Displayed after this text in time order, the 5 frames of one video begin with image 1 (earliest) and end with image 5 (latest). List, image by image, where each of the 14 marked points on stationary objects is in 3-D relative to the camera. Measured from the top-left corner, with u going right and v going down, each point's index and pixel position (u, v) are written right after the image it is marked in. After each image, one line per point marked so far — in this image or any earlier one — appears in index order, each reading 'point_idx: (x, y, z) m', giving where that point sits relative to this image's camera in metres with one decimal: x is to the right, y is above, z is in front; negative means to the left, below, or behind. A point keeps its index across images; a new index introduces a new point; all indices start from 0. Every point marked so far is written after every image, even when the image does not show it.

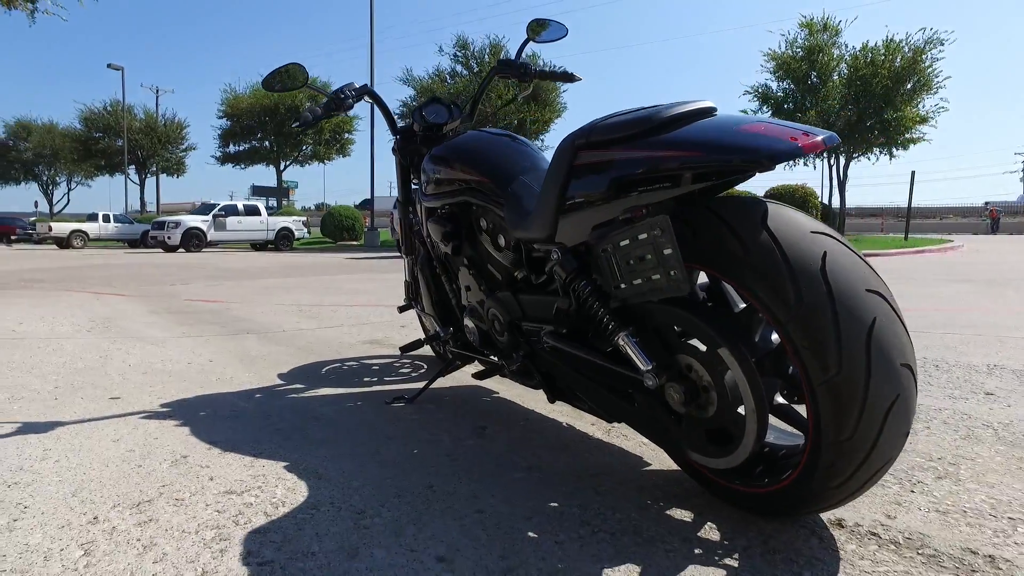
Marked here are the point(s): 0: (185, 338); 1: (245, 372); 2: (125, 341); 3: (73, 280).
0: (-2.5, -0.4, +4.9) m
1: (-1.5, -0.5, +3.7) m
2: (-2.8, -0.4, +4.6) m
3: (-8.8, +0.3, +13.1) m
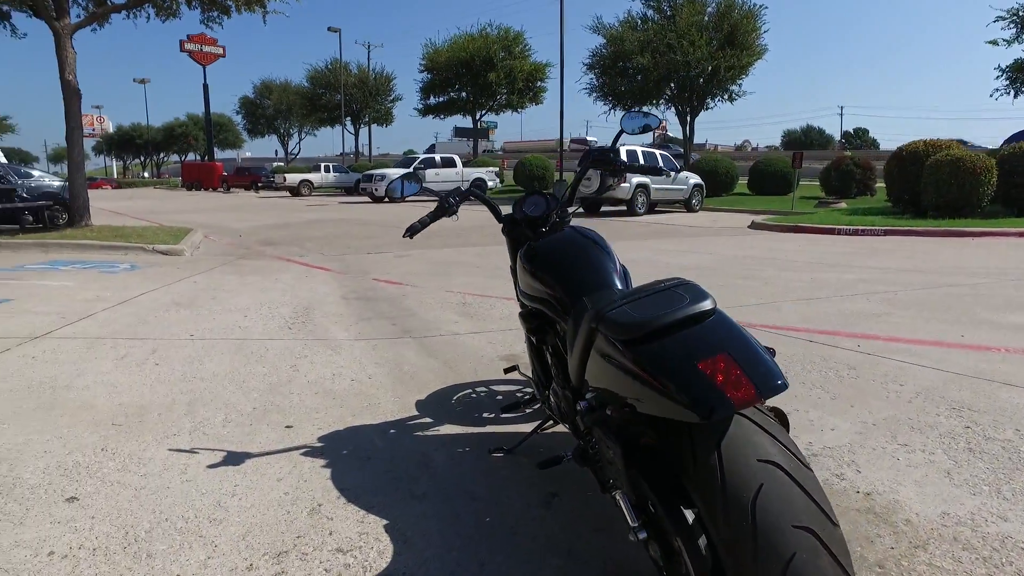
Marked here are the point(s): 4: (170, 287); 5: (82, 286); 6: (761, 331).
0: (-1.4, -0.5, +5.9) m
1: (-0.8, -0.7, +4.4) m
2: (-1.8, -0.5, +5.7) m
3: (-5.1, +1.2, +15.4) m
4: (-4.3, 0.0, +8.0) m
5: (-5.3, 0.0, +7.9) m
6: (+2.3, -0.4, +6.0) m
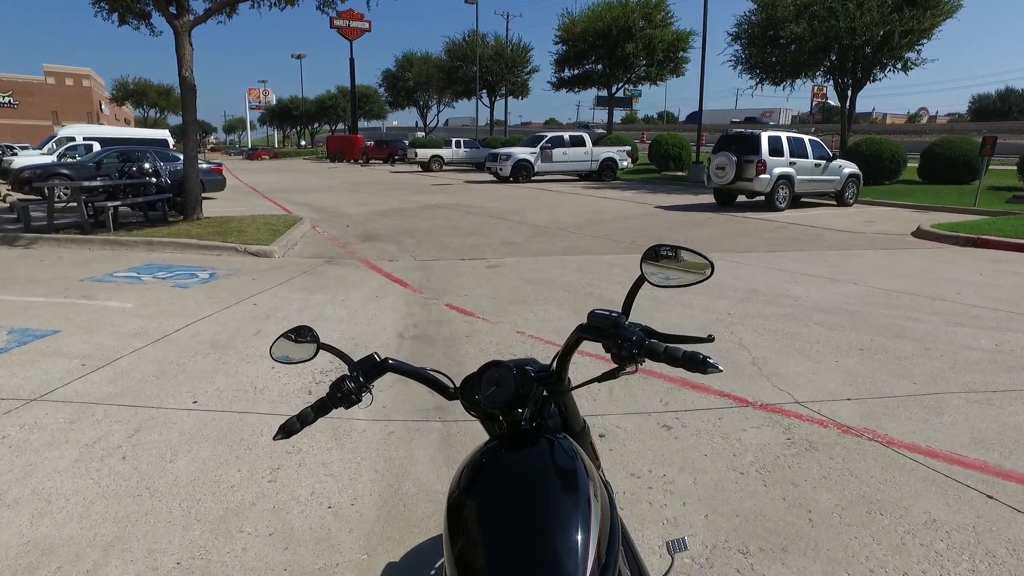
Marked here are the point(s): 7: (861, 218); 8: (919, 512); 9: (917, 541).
0: (-1.0, -1.0, +4.9) m
1: (-0.8, -1.4, +3.4) m
2: (-1.4, -1.0, +4.8) m
3: (-2.6, +1.2, +14.9) m
4: (-3.4, -0.3, +7.6) m
5: (-4.4, -0.3, +7.6) m
6: (+2.6, -1.1, +4.2) m
7: (+9.6, +1.9, +17.7) m
8: (+2.3, -1.3, +3.6) m
9: (+2.1, -1.3, +3.4) m
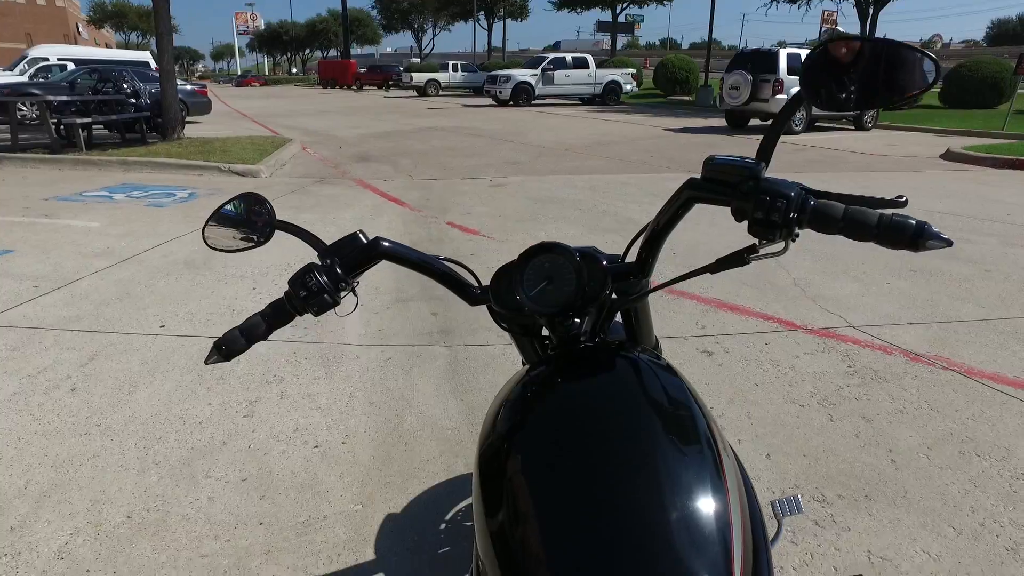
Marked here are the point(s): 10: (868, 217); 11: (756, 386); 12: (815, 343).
0: (-0.9, -0.4, +4.2) m
1: (-0.7, -0.9, +2.8) m
2: (-1.3, -0.4, +4.2) m
3: (-2.6, +2.8, +14.0) m
4: (-3.3, +0.6, +6.8) m
5: (-4.3, +0.6, +6.9) m
6: (+2.7, -0.6, +3.6) m
7: (+9.7, +3.8, +16.7) m
8: (+2.4, -0.8, +3.0) m
9: (+2.2, -0.9, +2.8) m
10: (+0.6, +0.1, +1.0) m
11: (+1.4, -0.6, +3.7) m
12: (+2.0, -0.4, +4.3) m
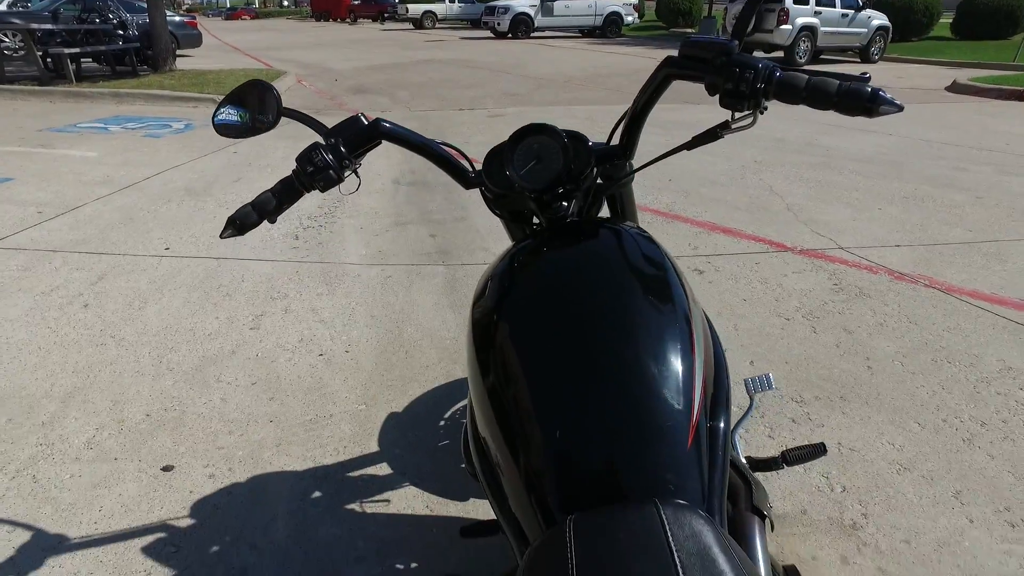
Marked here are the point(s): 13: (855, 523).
0: (-1.0, +0.1, +4.3) m
1: (-0.7, -0.5, +3.0) m
2: (-1.4, +0.1, +4.3) m
3: (-2.6, +4.2, +13.8) m
4: (-3.3, +1.3, +6.9) m
5: (-4.3, +1.4, +6.9) m
6: (+2.7, -0.1, +3.7) m
7: (+9.6, +5.5, +16.4) m
8: (+2.4, -0.4, +3.2) m
9: (+2.2, -0.5, +3.0) m
10: (+0.5, +0.3, +1.1) m
11: (+1.4, -0.1, +3.8) m
12: (+2.0, +0.2, +4.4) m
13: (+1.2, -0.8, +2.3) m
